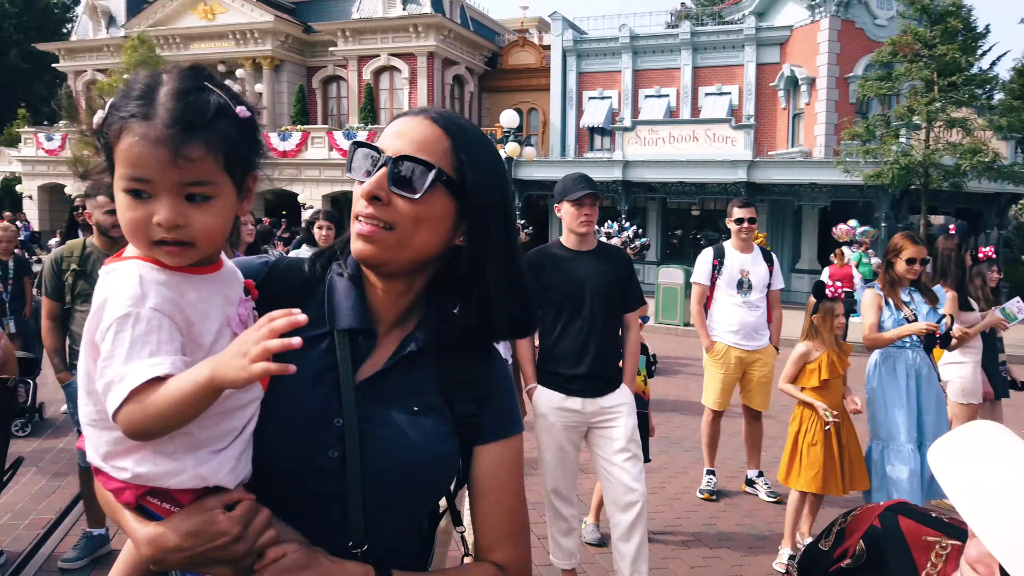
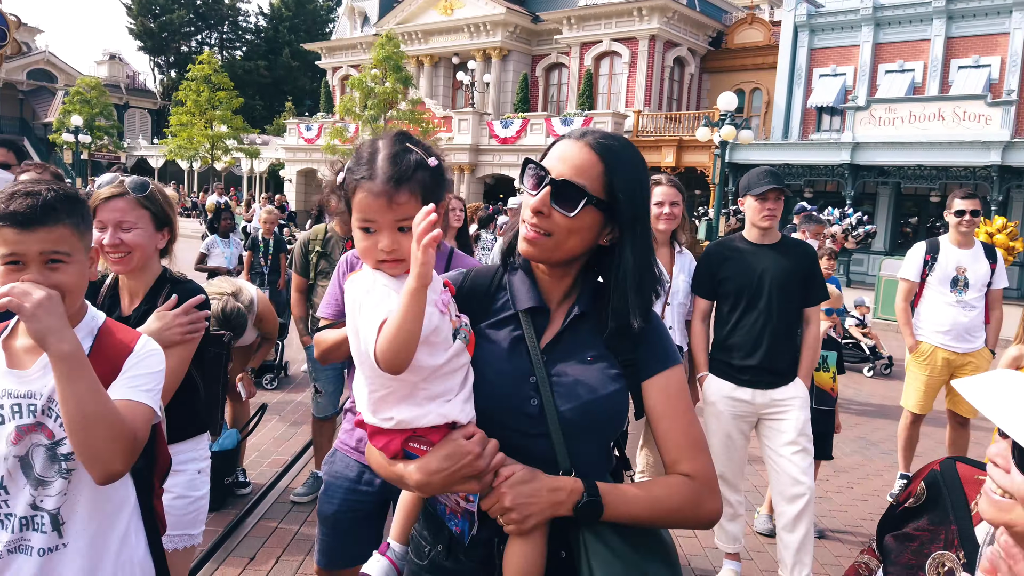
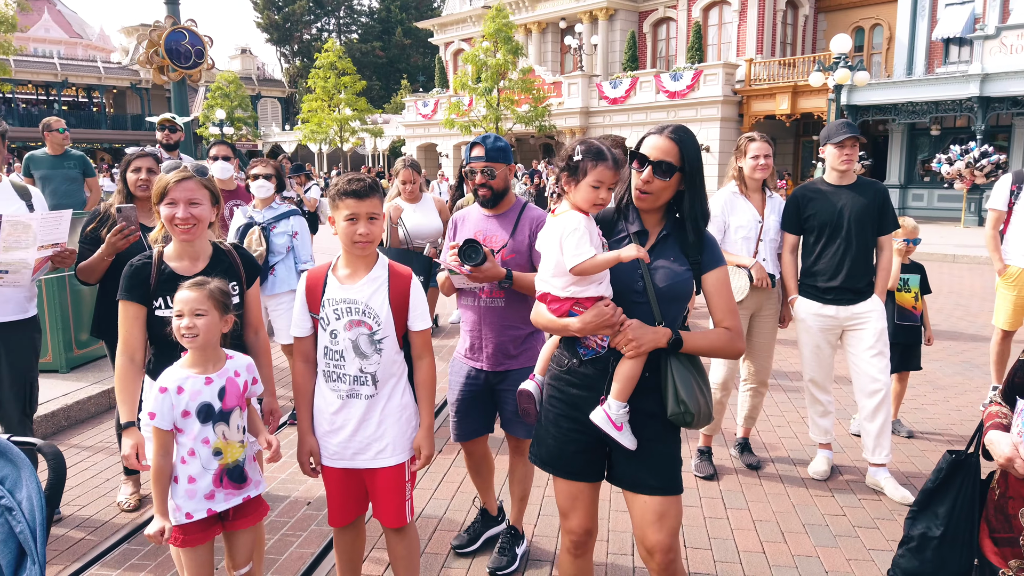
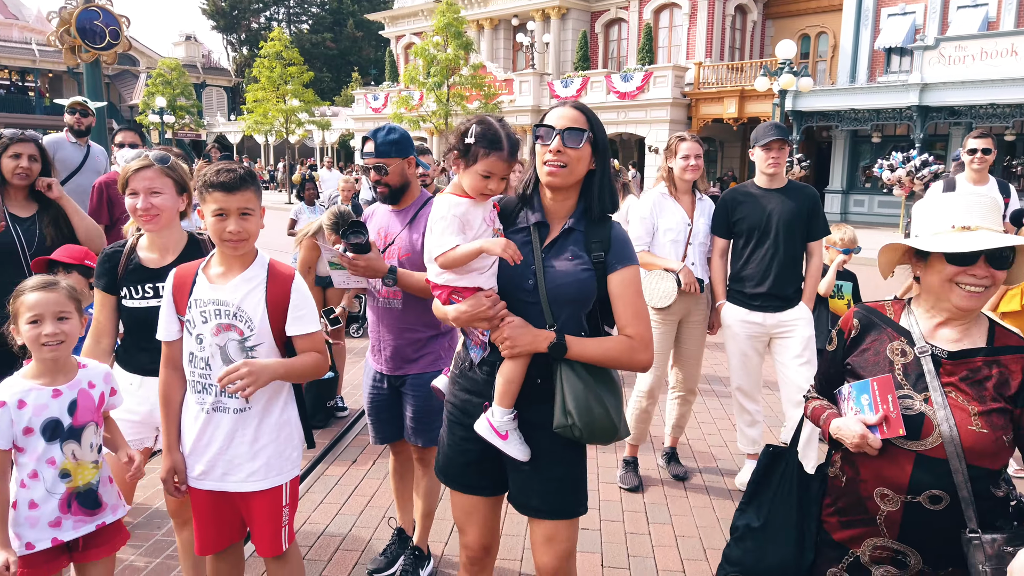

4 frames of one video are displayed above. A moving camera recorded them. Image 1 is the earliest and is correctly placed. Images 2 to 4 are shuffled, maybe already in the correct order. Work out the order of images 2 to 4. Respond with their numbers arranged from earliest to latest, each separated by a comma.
2, 4, 3
